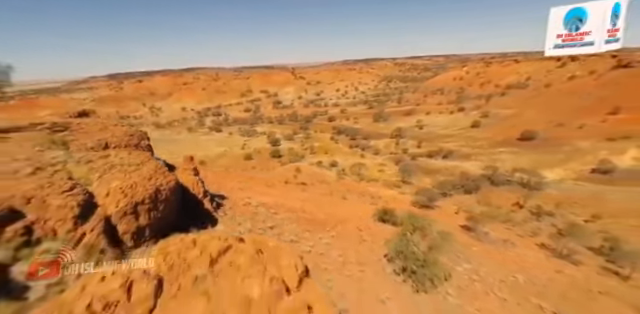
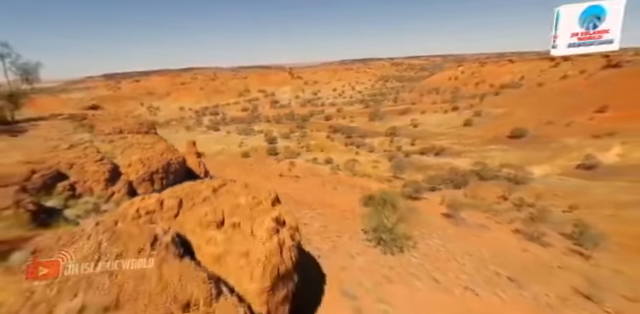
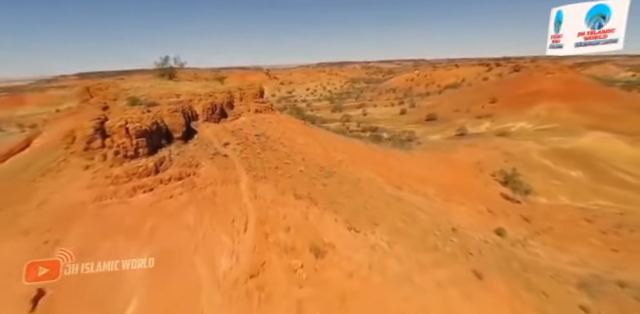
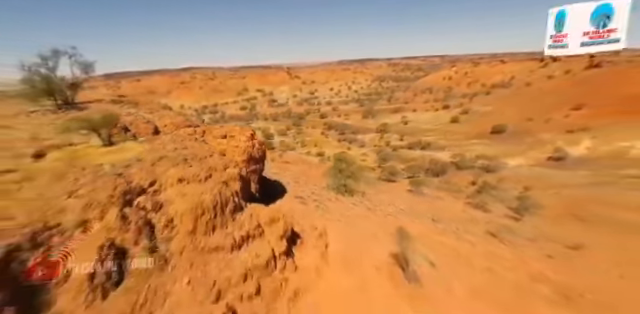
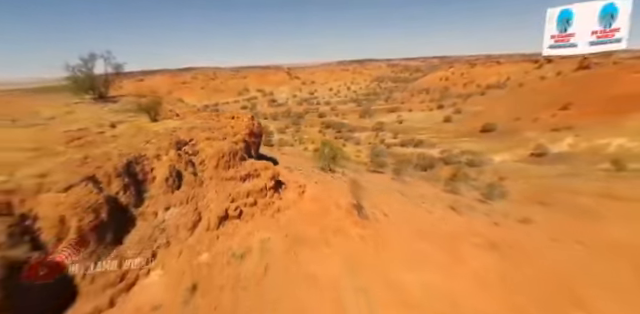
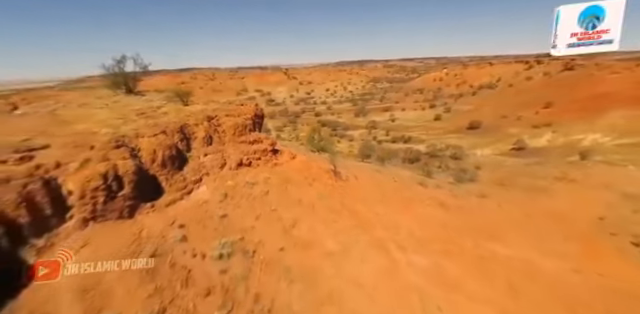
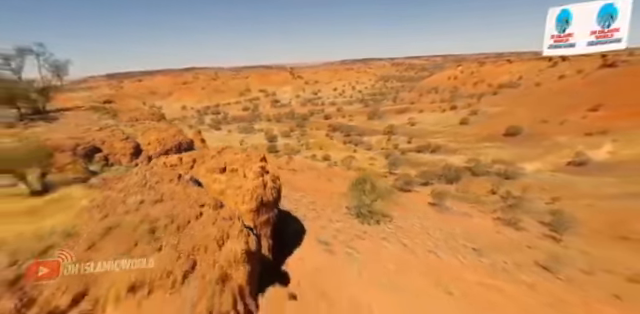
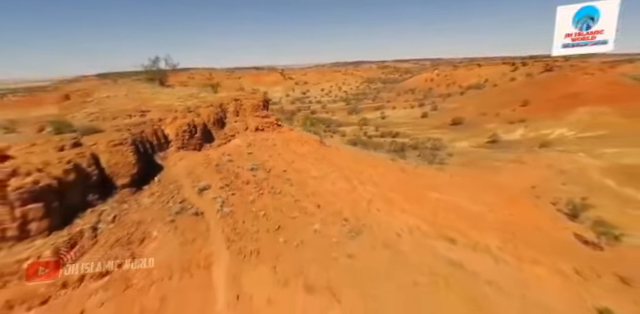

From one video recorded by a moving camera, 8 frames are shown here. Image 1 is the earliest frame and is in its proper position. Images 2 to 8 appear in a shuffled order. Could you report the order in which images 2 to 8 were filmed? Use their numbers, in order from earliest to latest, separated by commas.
2, 7, 4, 5, 6, 8, 3
